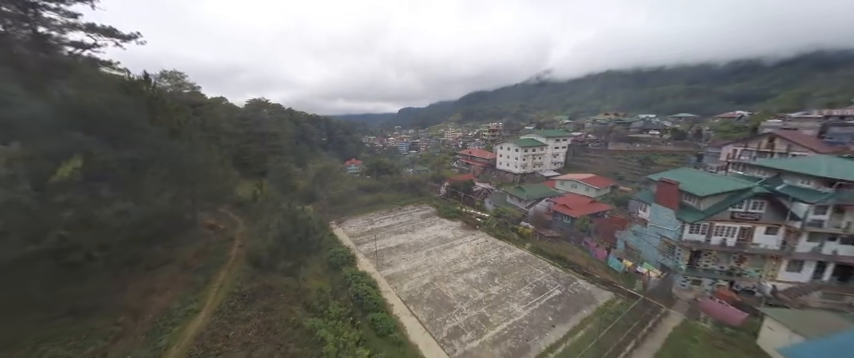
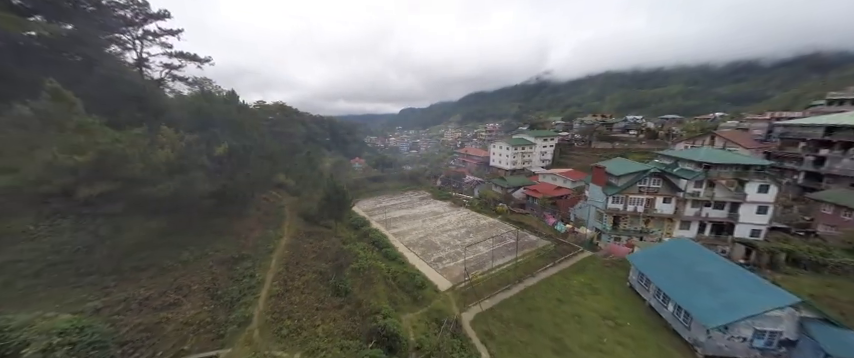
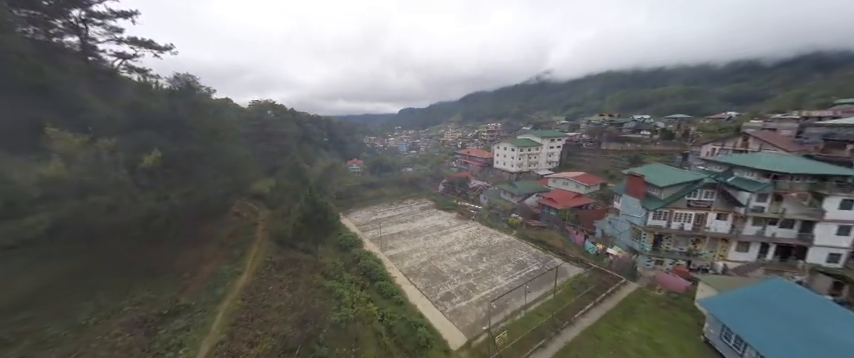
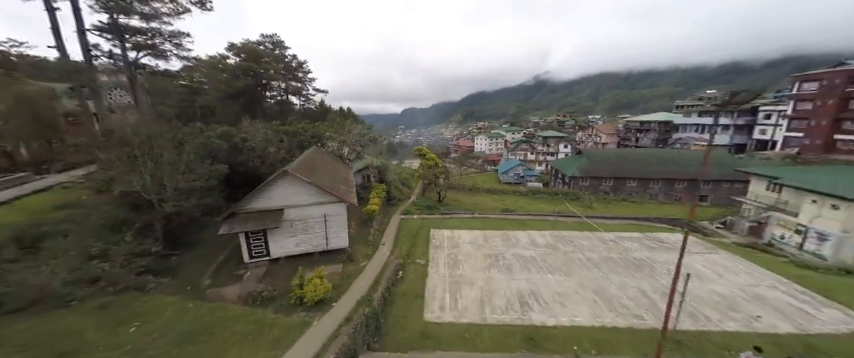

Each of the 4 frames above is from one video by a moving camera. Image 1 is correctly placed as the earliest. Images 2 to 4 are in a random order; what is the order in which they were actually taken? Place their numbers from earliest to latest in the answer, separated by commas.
3, 2, 4
